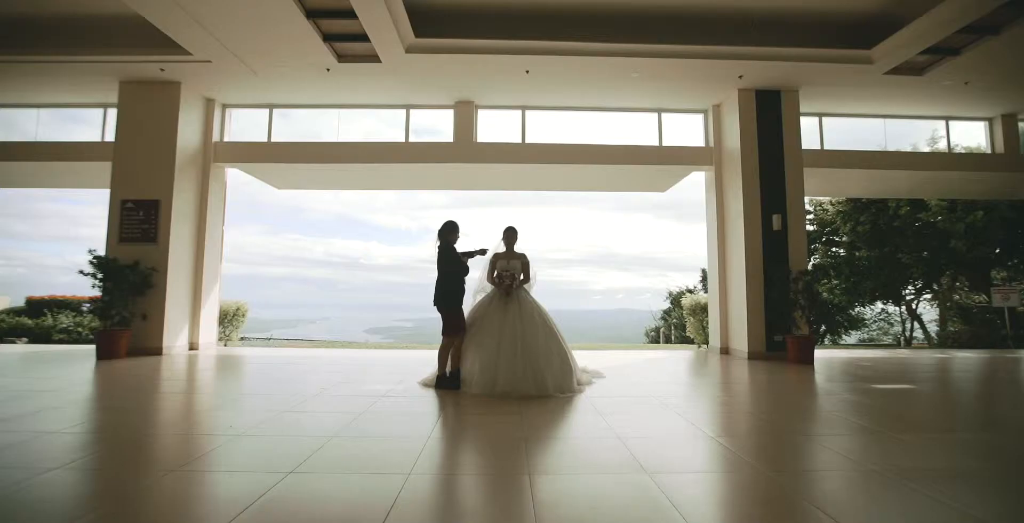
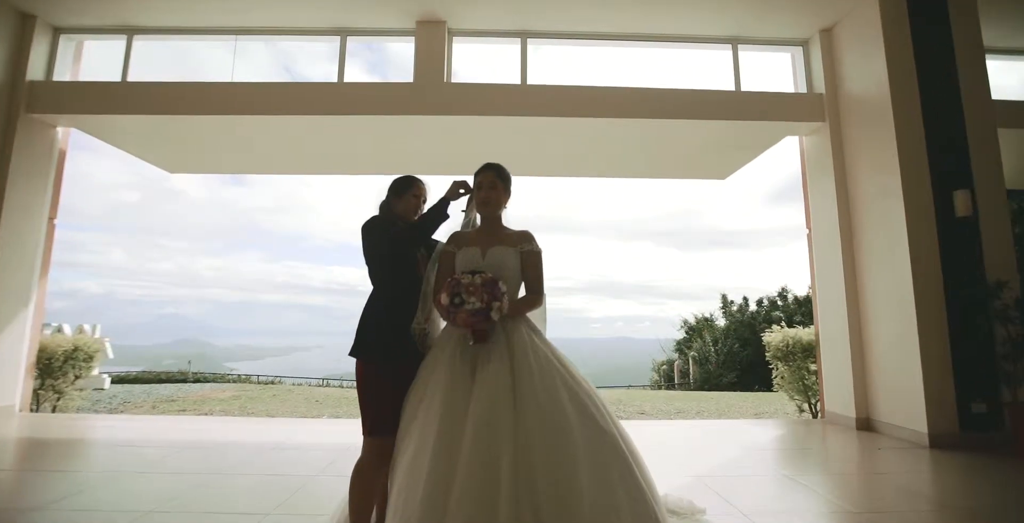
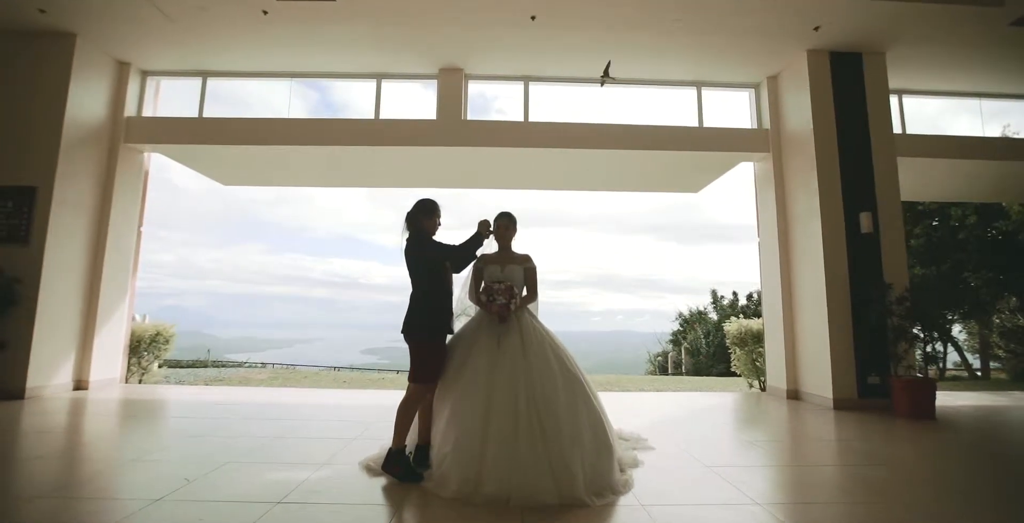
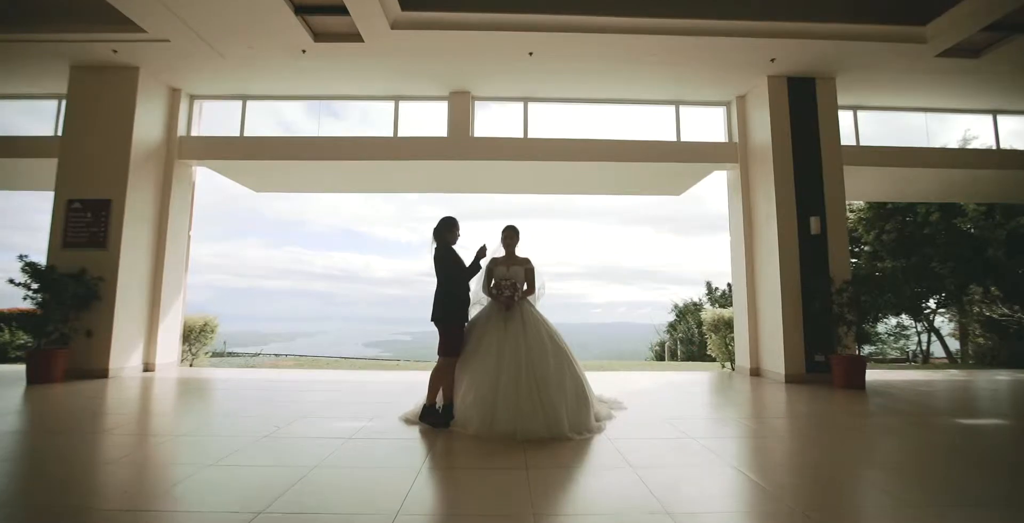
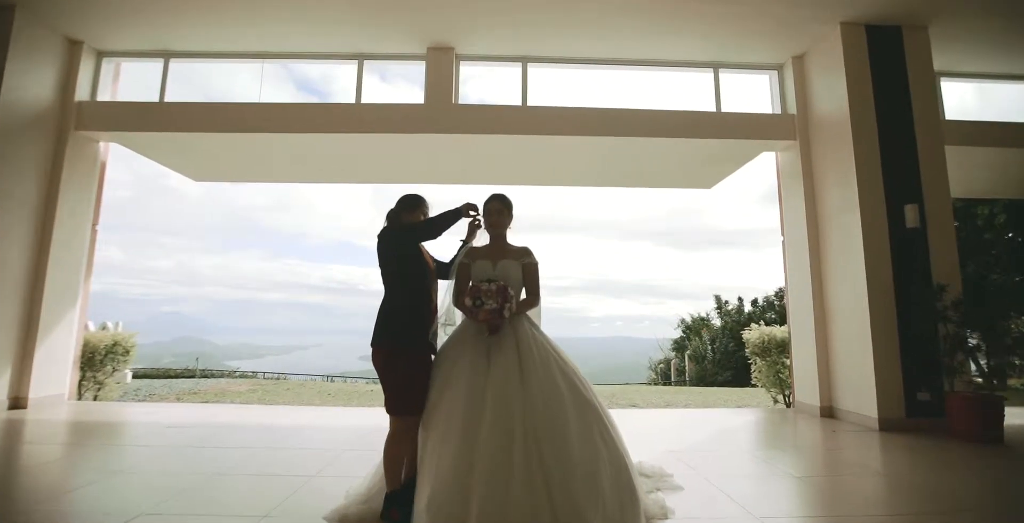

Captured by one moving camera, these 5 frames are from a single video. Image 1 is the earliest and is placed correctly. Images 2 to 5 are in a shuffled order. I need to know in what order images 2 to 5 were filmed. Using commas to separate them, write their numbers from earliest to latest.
4, 3, 5, 2
